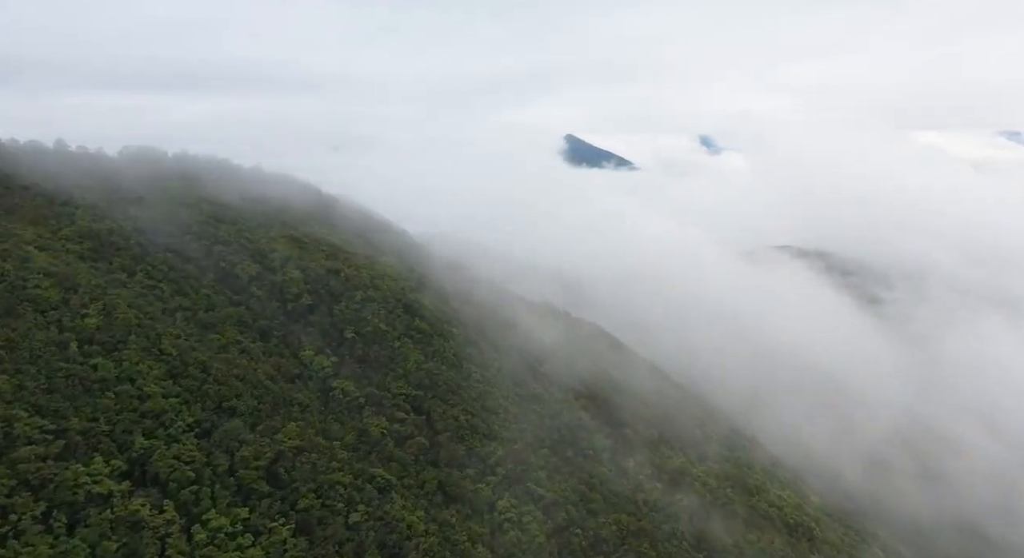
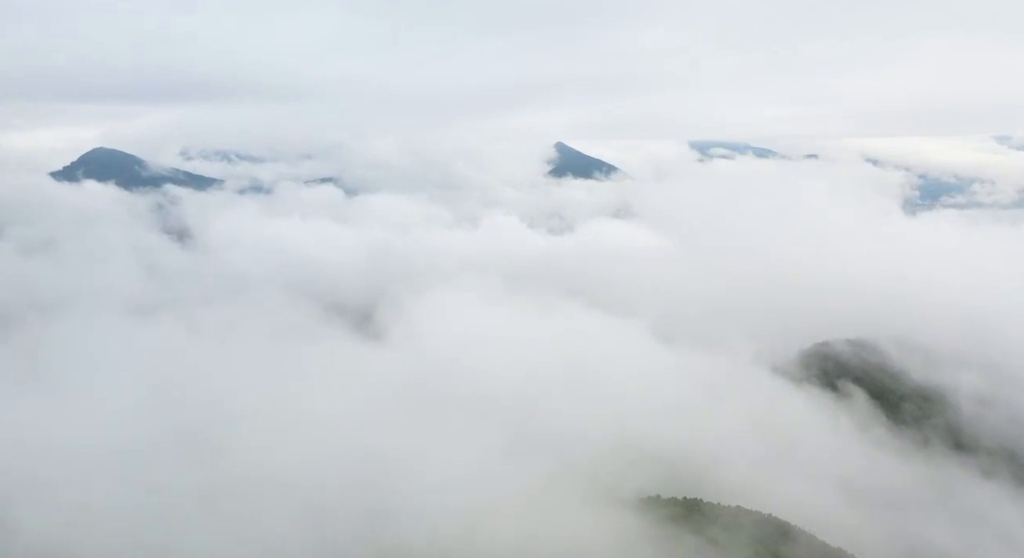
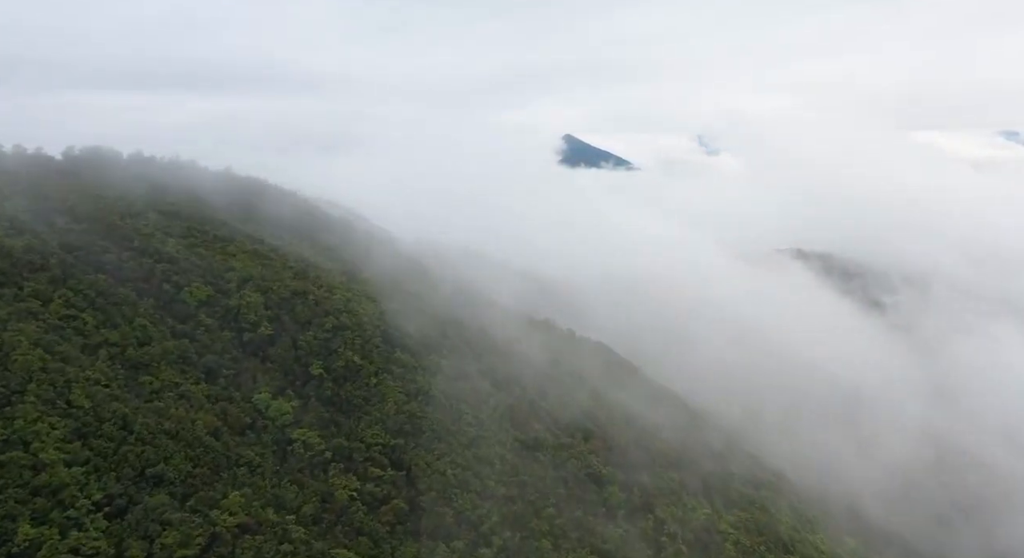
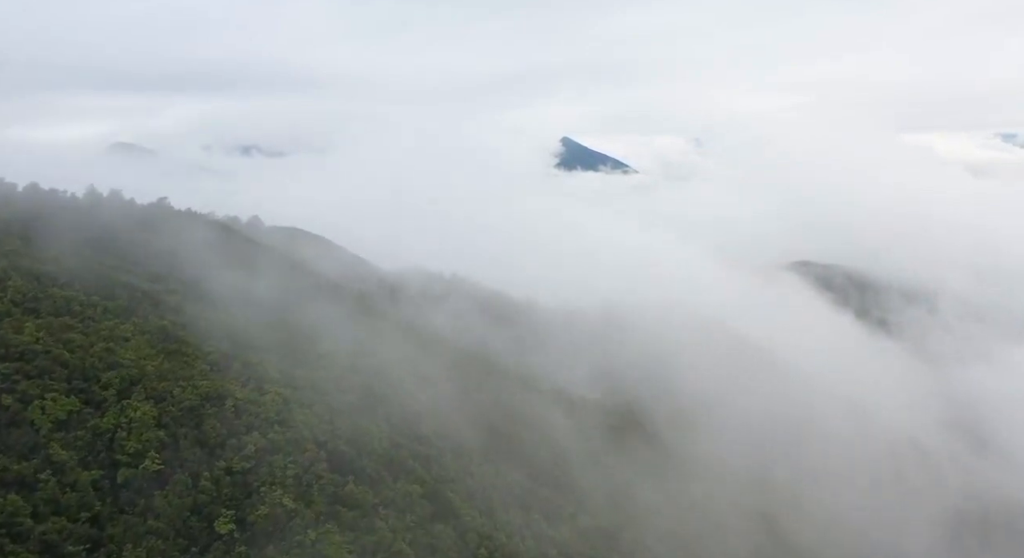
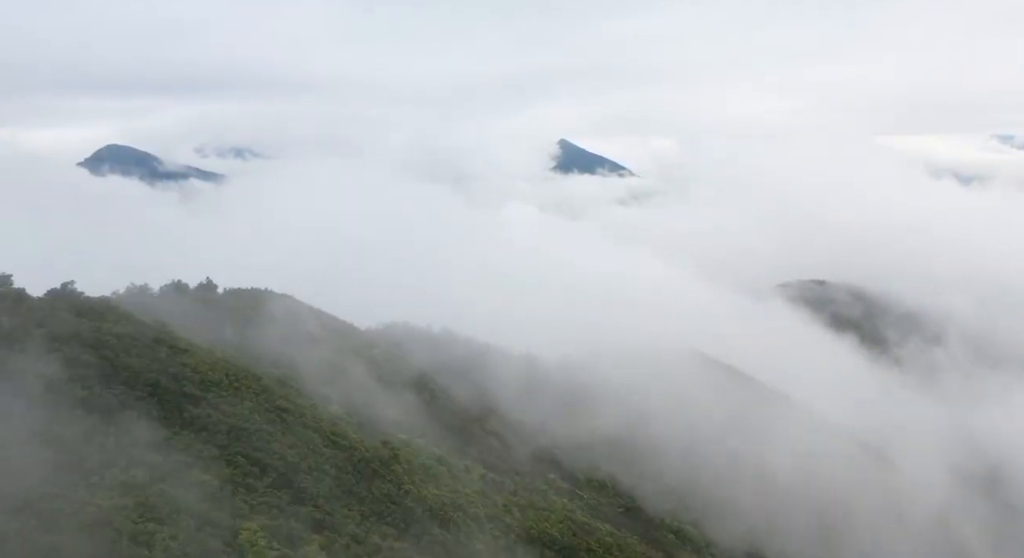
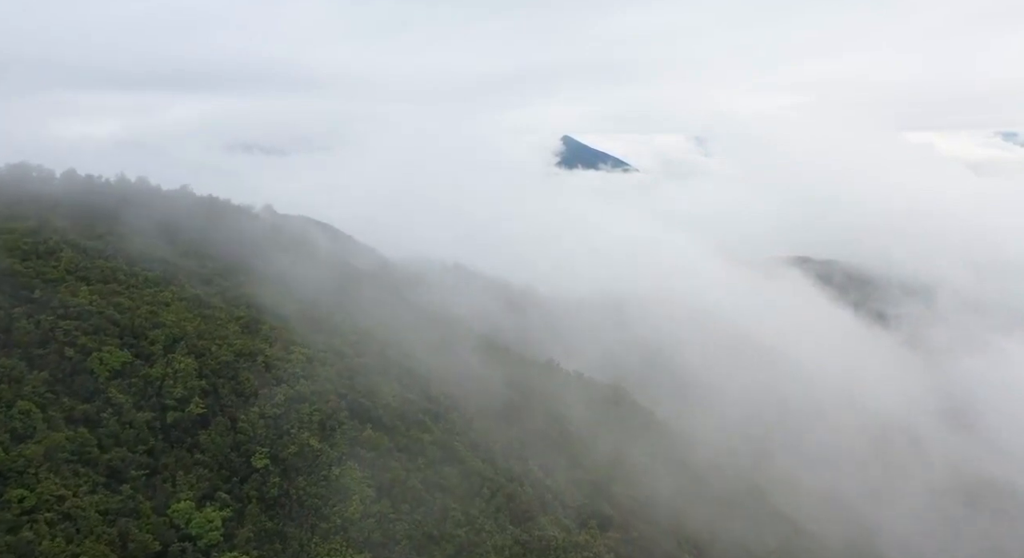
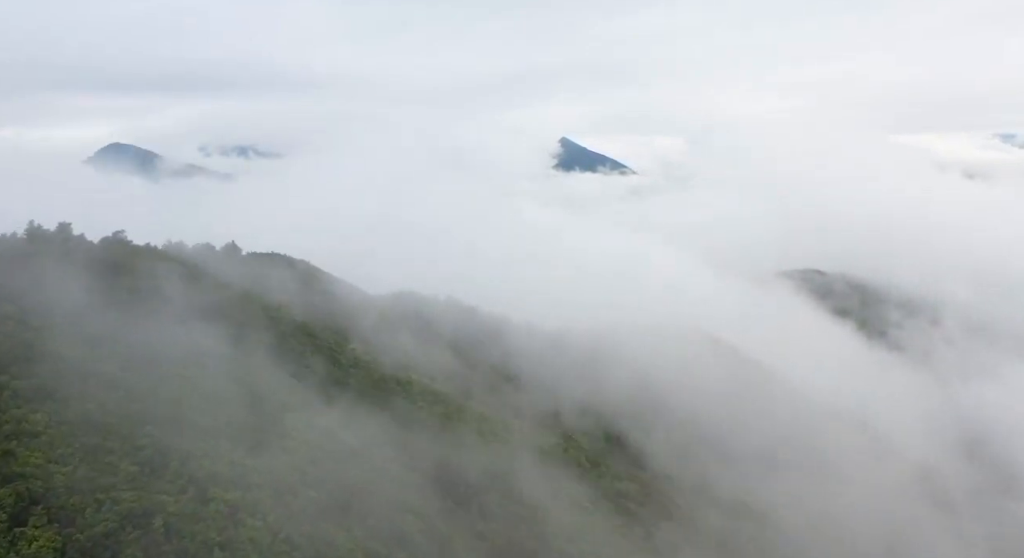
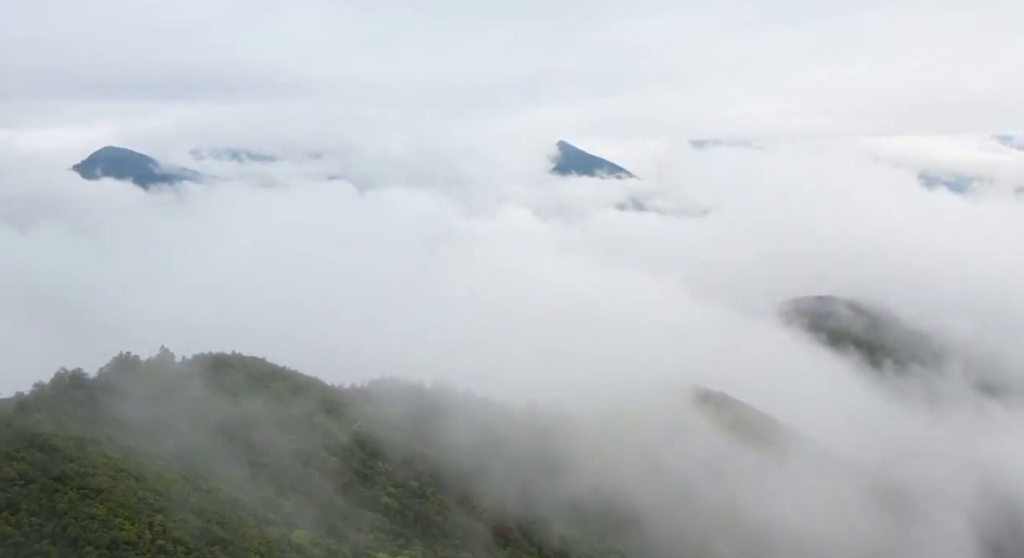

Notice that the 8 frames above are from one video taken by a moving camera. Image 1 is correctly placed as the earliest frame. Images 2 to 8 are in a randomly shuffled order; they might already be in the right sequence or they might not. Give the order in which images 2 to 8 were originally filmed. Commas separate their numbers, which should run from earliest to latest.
3, 6, 4, 7, 5, 8, 2
